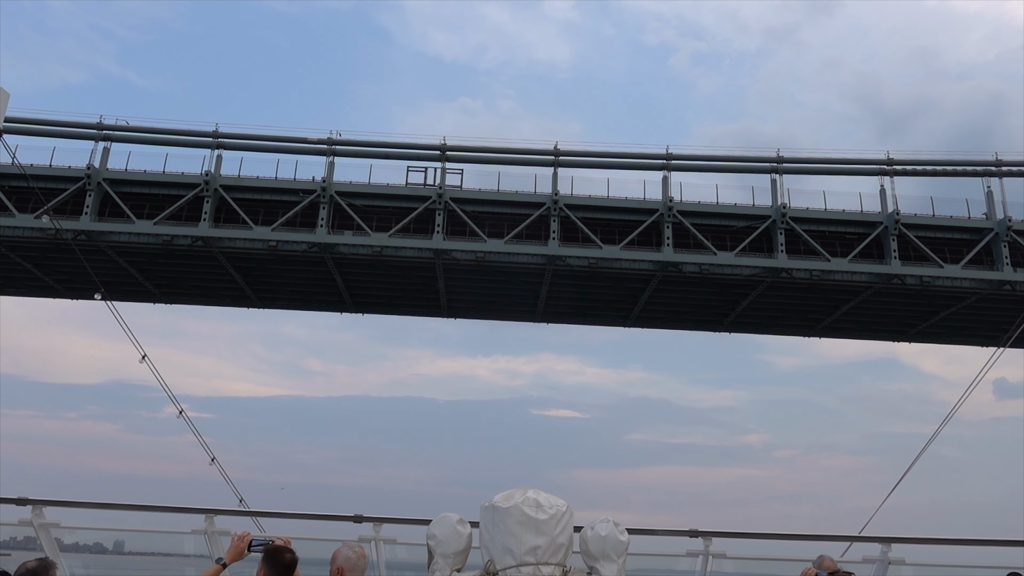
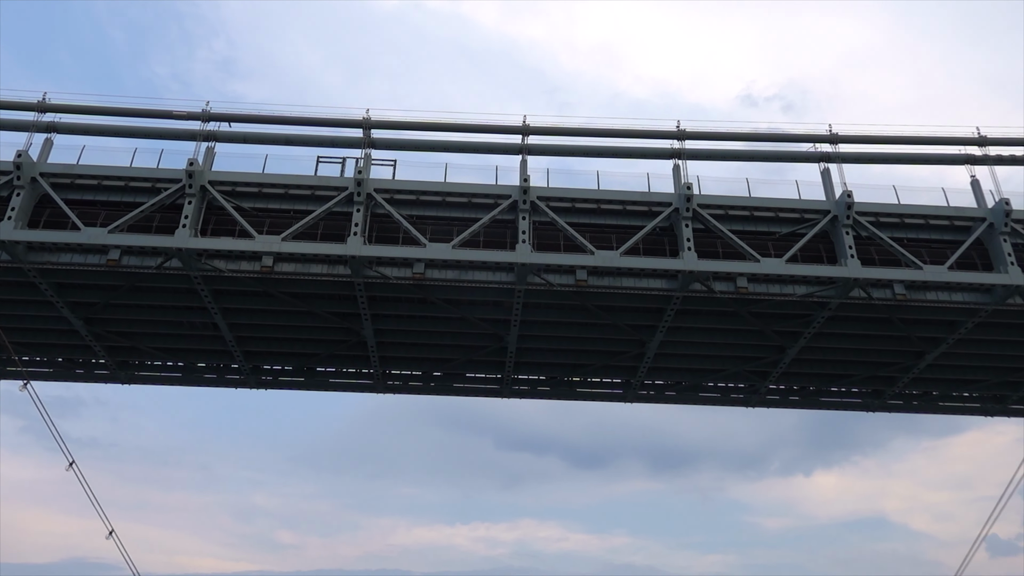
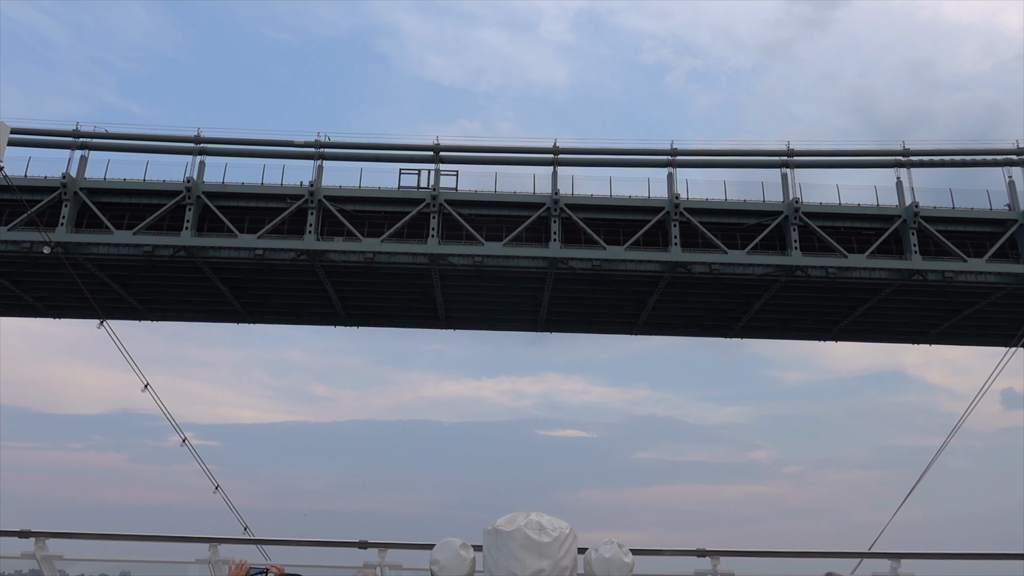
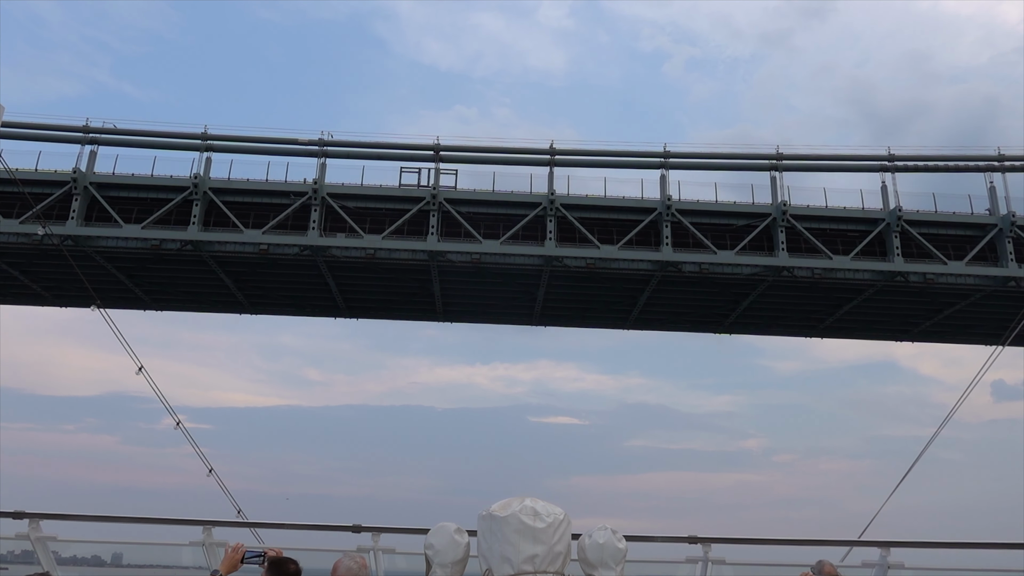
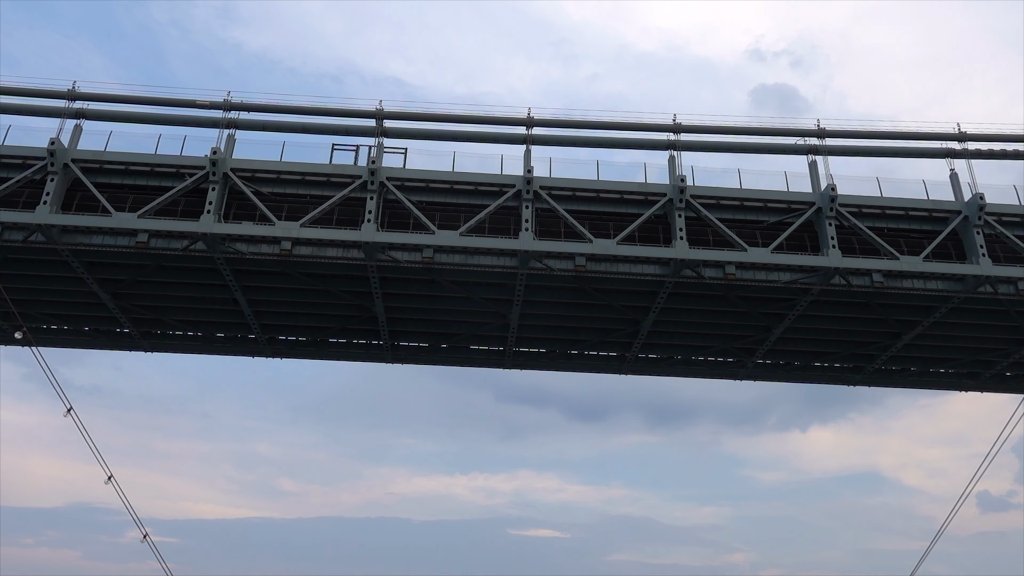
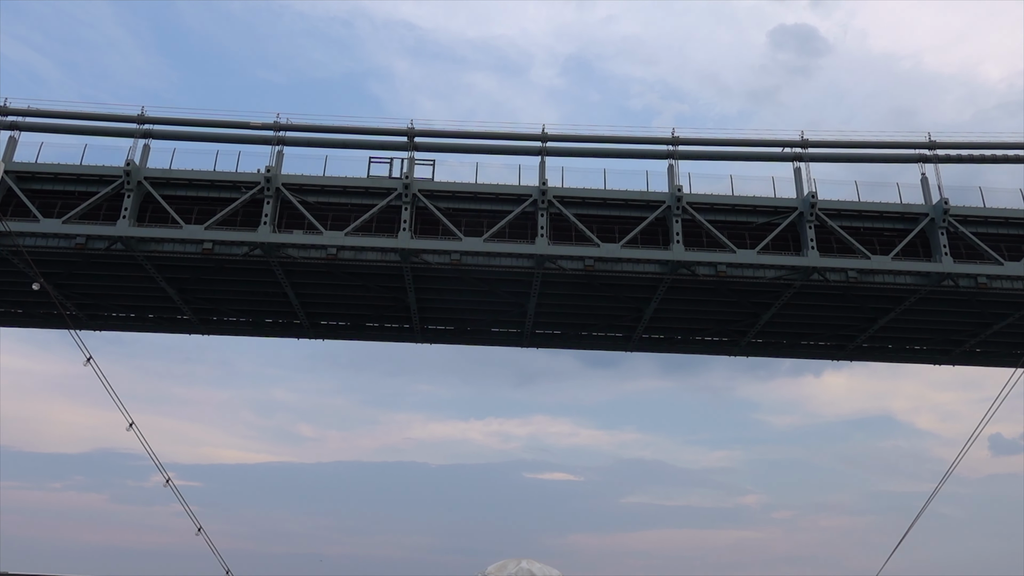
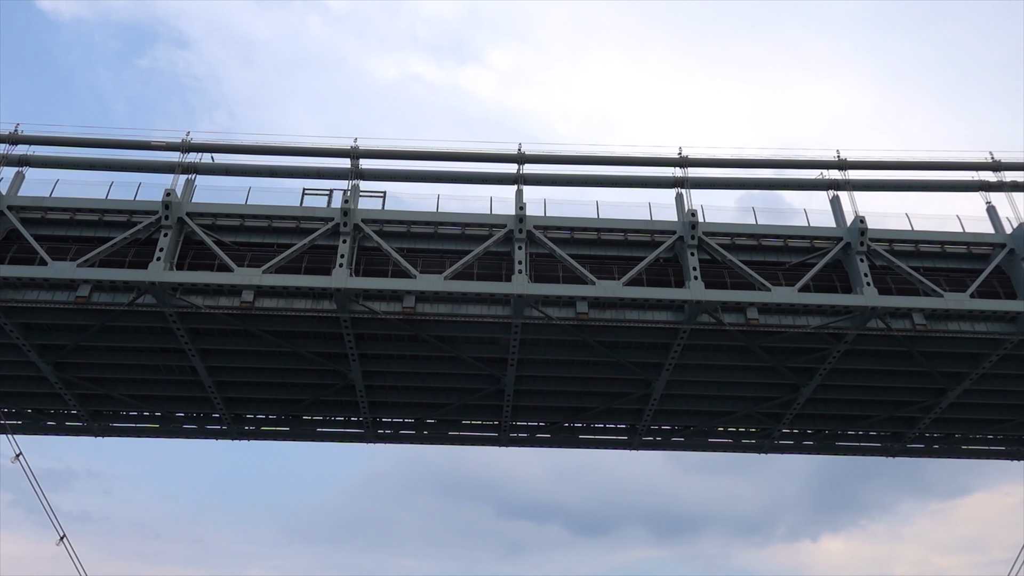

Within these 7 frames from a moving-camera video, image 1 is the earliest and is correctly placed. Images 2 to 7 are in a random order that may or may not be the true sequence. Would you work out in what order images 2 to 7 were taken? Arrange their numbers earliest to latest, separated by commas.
4, 3, 6, 5, 2, 7
